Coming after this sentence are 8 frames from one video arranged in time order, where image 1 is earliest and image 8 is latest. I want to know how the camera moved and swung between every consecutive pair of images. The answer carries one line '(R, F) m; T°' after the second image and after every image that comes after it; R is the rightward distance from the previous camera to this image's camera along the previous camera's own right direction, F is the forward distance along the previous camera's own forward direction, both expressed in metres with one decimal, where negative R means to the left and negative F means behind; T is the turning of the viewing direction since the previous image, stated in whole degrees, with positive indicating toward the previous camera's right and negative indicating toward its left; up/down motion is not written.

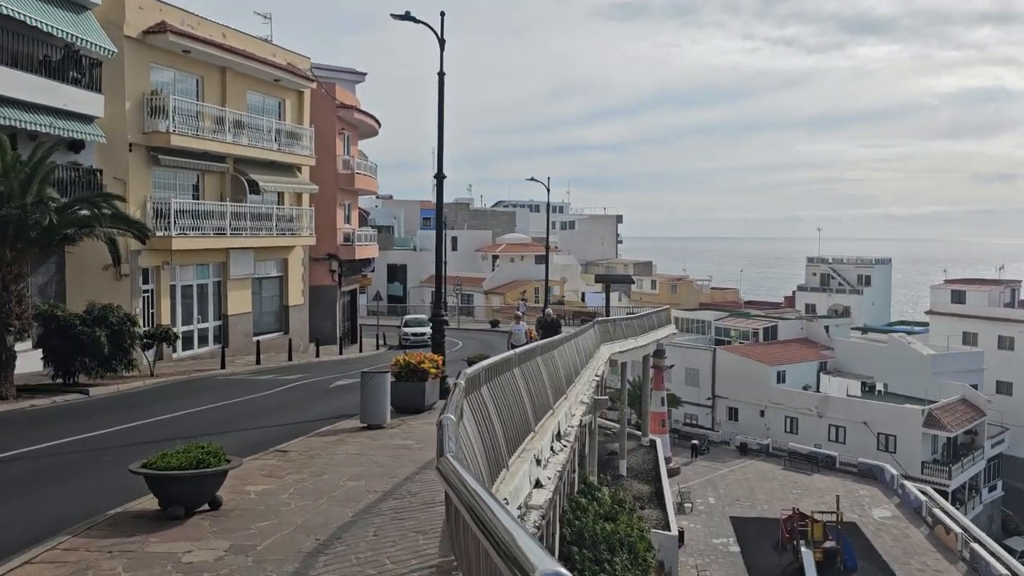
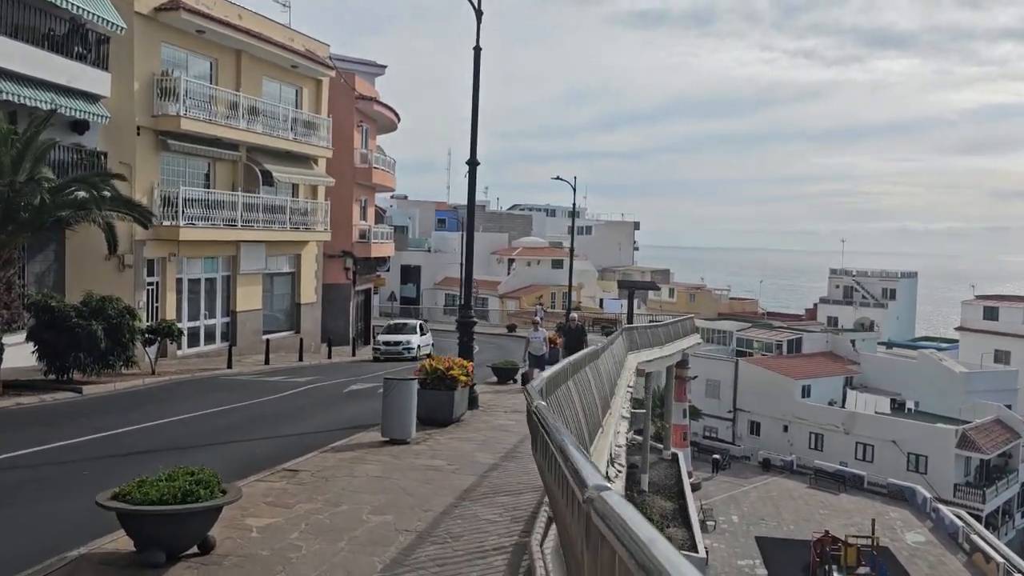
(-0.4, +1.4) m; -1°
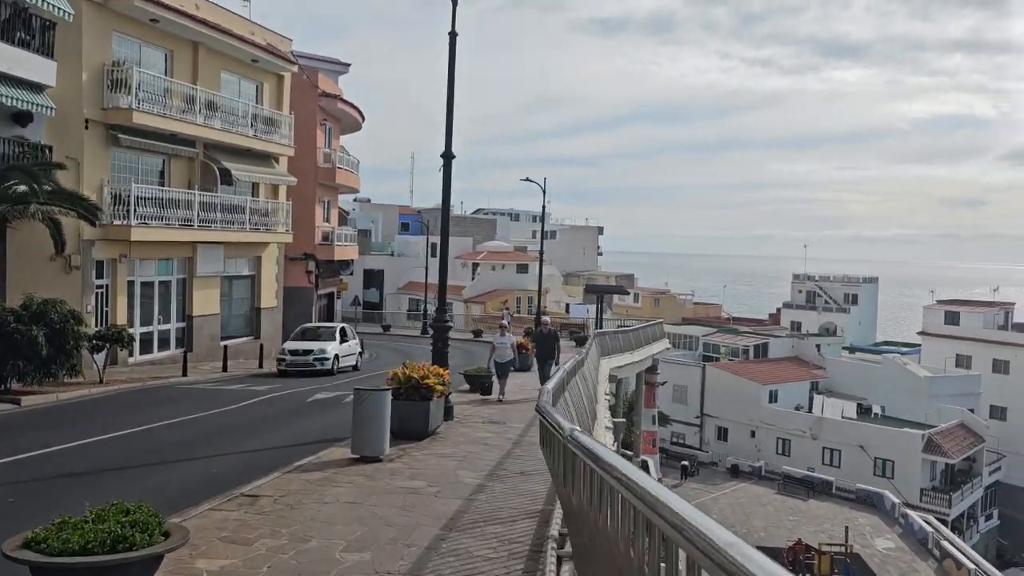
(-0.2, +0.8) m; +3°
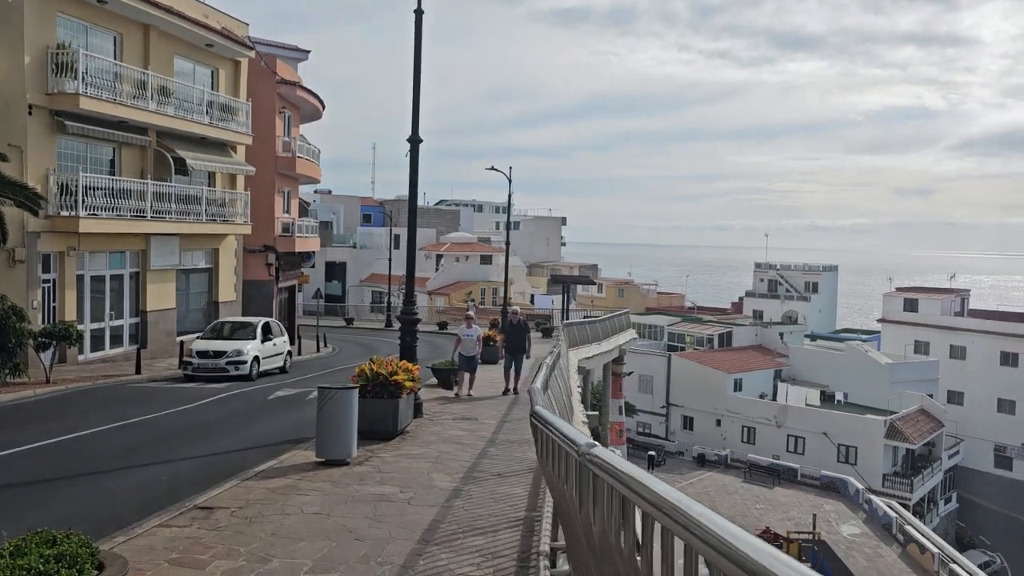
(-0.1, +0.5) m; +3°
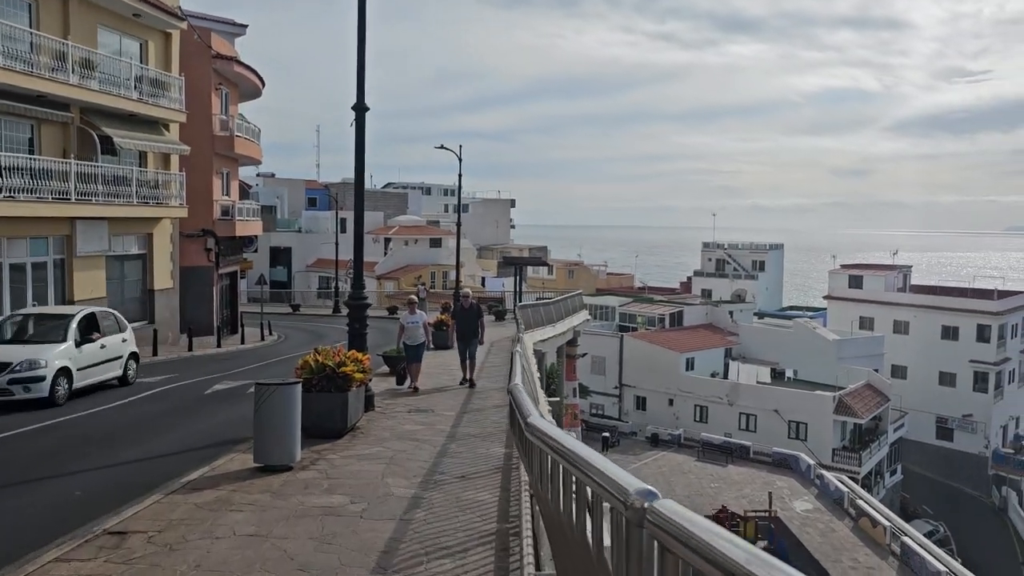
(-0.1, +0.8) m; +4°
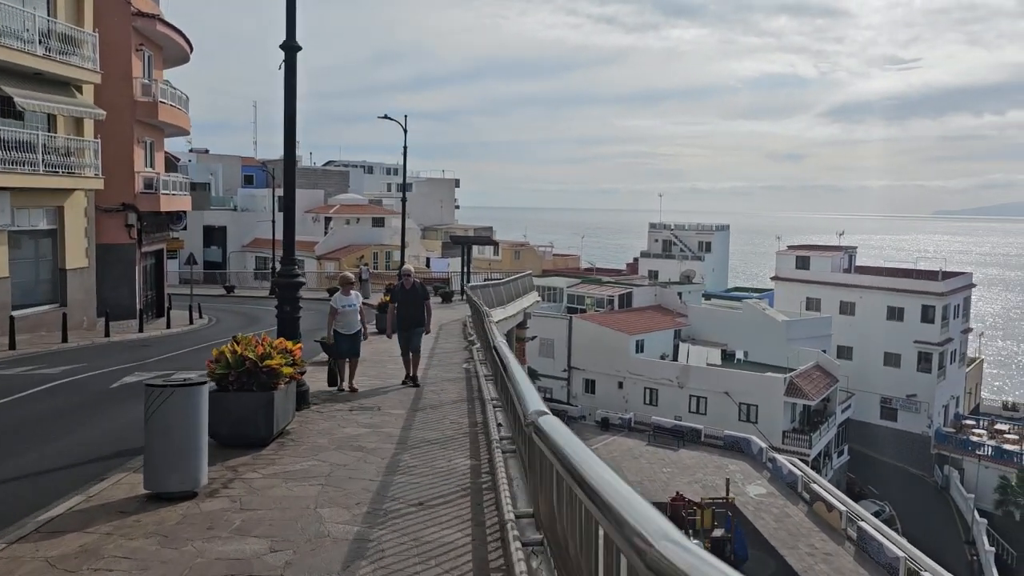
(-0.2, +1.5) m; +4°
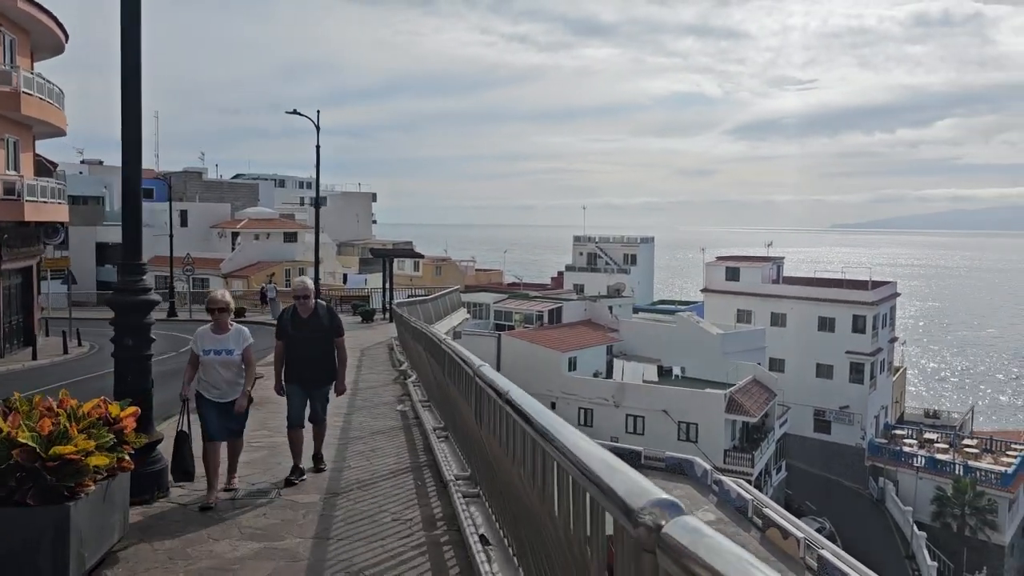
(-0.4, +2.9) m; +6°
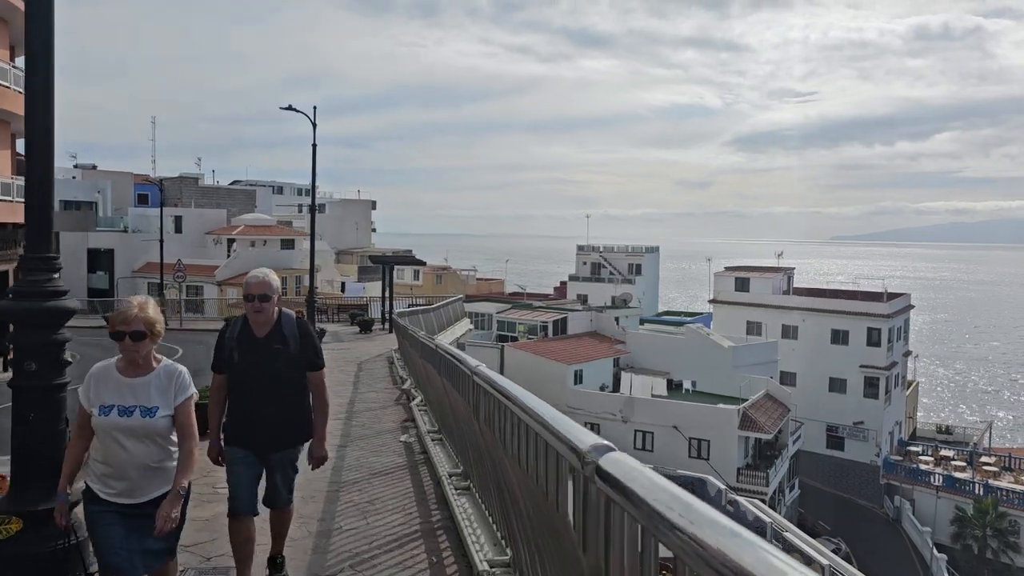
(-0.3, +1.6) m; 0°
